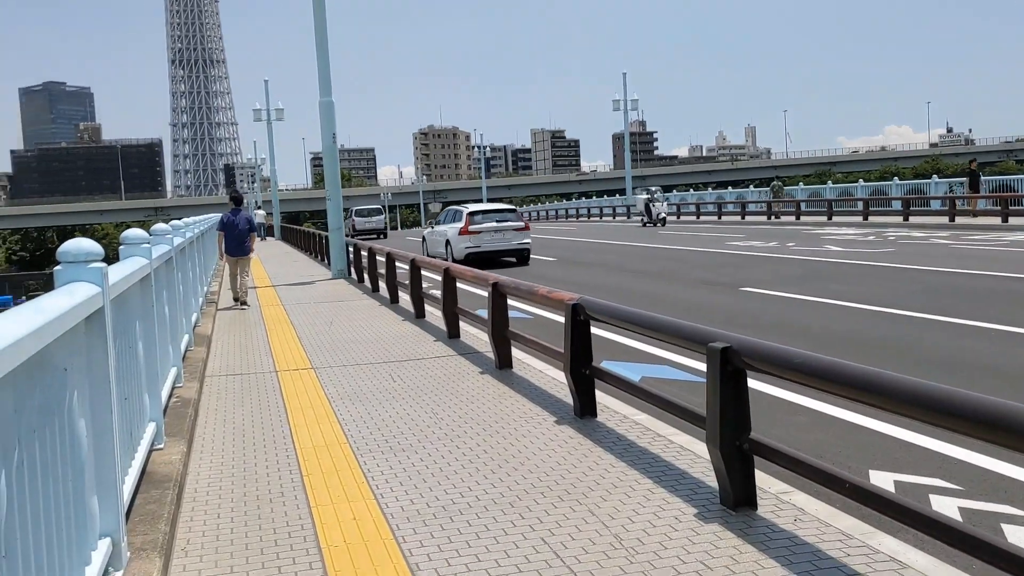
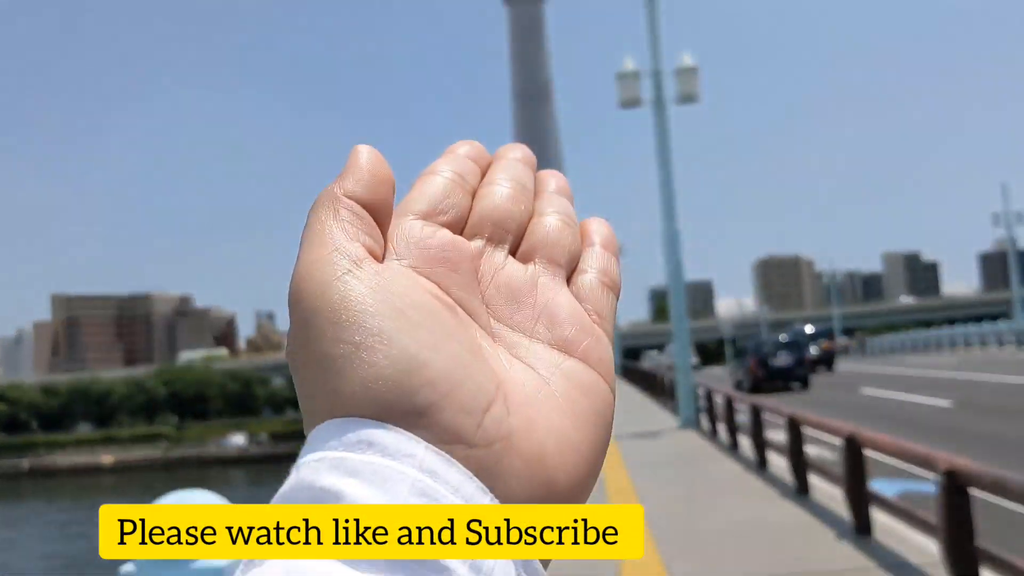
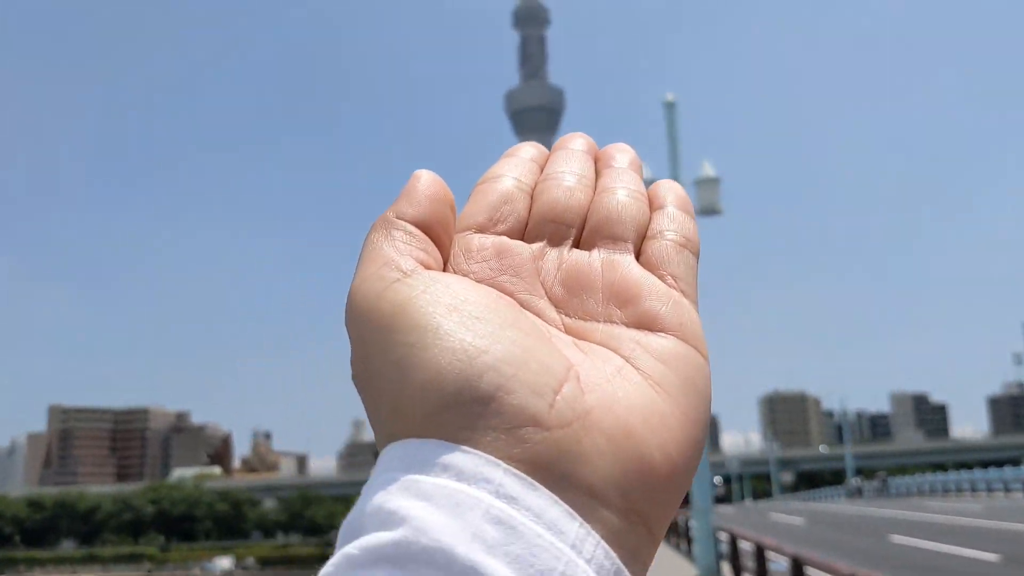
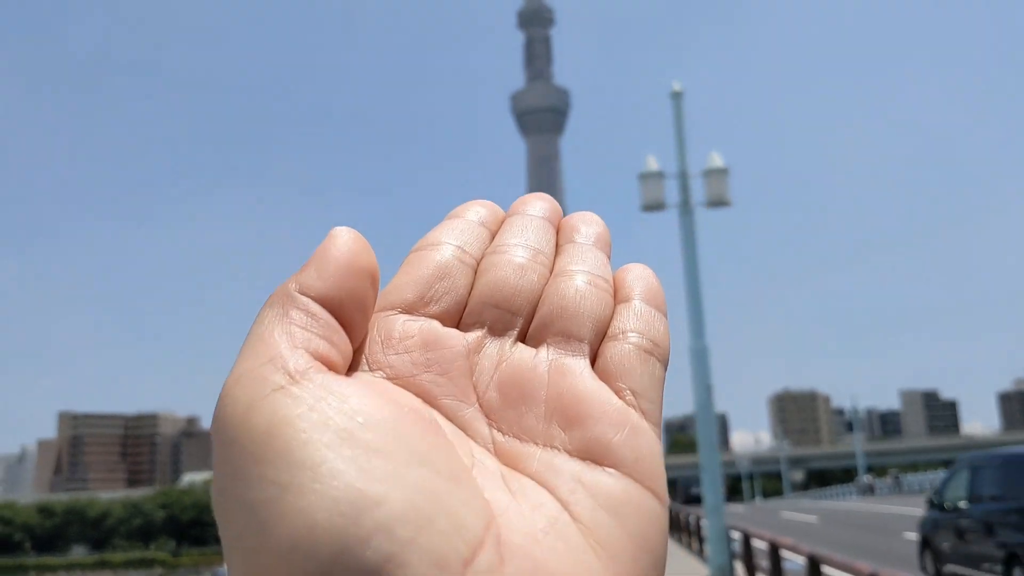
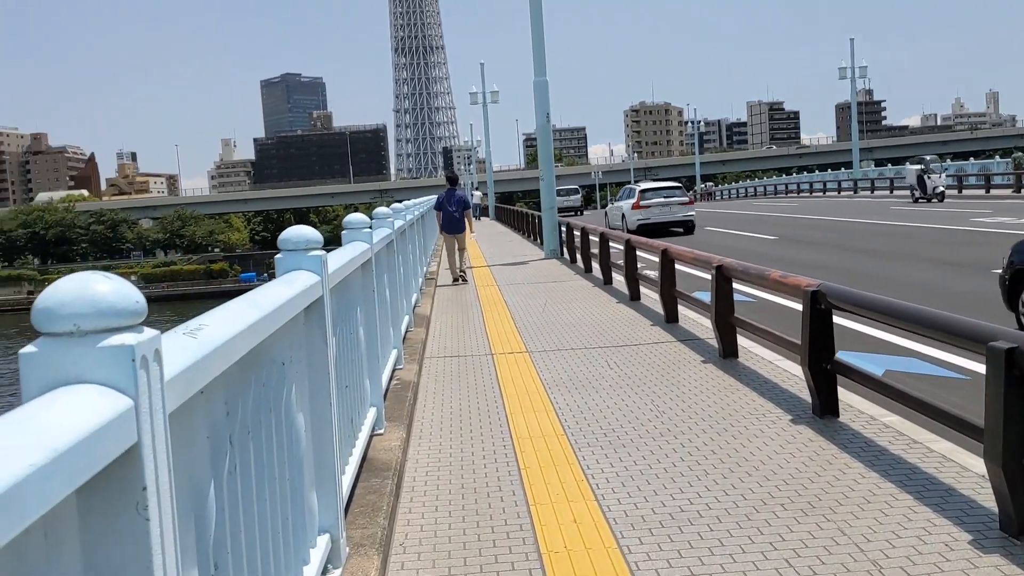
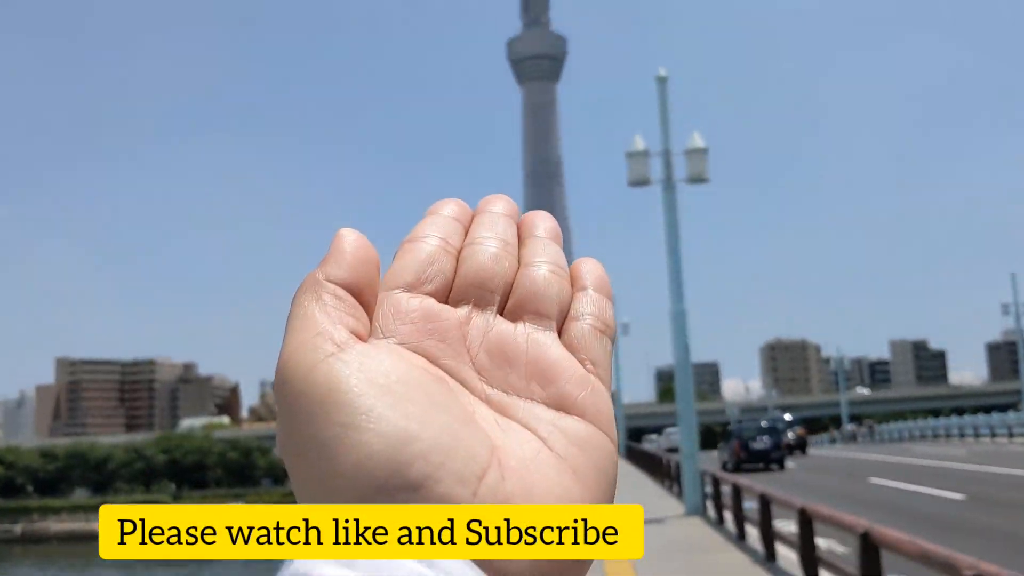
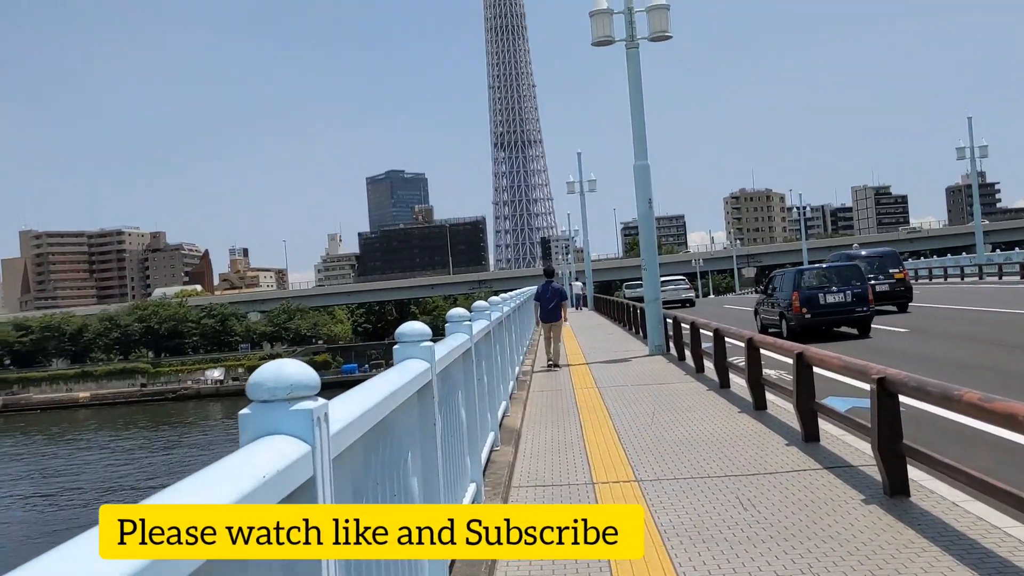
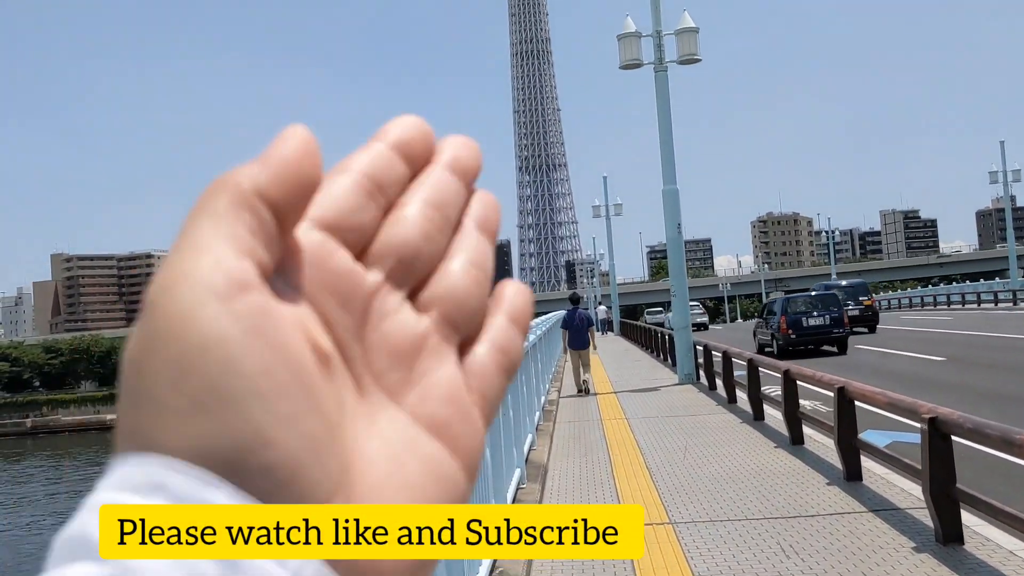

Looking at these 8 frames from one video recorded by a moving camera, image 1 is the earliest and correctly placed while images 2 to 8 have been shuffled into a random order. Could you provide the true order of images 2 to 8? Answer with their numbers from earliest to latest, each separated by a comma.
5, 7, 8, 2, 6, 3, 4
